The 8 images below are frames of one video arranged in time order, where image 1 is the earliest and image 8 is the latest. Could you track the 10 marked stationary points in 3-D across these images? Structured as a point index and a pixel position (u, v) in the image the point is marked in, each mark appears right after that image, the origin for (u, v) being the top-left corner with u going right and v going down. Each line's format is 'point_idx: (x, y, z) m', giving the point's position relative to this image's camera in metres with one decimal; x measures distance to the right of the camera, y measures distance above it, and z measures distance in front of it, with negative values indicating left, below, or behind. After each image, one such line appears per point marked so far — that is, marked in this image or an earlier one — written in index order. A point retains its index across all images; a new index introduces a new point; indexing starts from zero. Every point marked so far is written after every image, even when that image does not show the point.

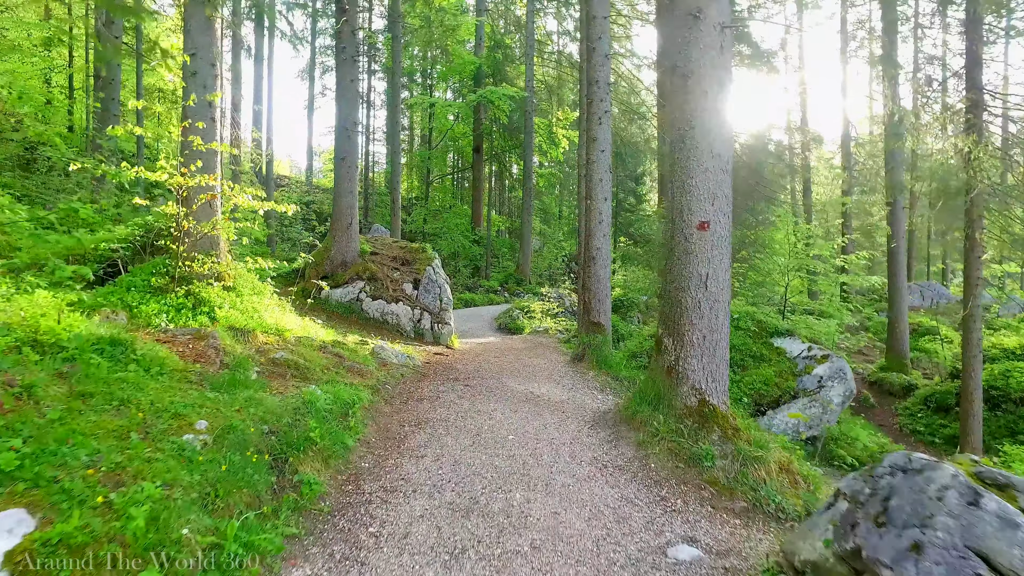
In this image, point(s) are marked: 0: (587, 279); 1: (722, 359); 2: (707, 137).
0: (+0.9, +0.1, +9.3) m
1: (+1.3, -0.4, +4.7) m
2: (+1.2, +0.9, +4.6) m
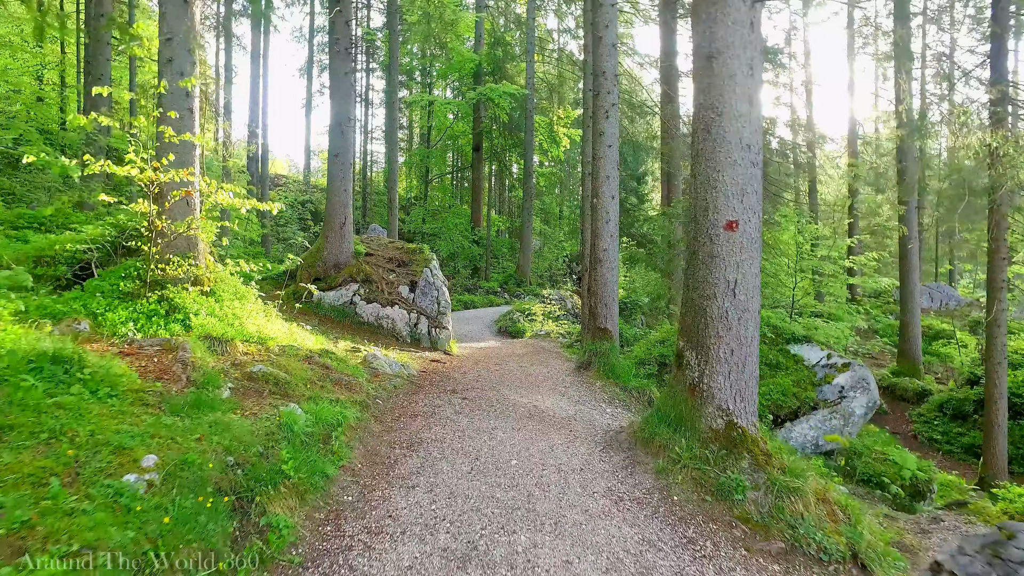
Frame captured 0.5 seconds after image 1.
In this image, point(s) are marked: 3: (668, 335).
0: (+0.9, +0.1, +8.8) m
1: (+1.3, -0.5, +4.2) m
2: (+1.2, +0.9, +4.1) m
3: (+2.0, -0.6, +9.8) m
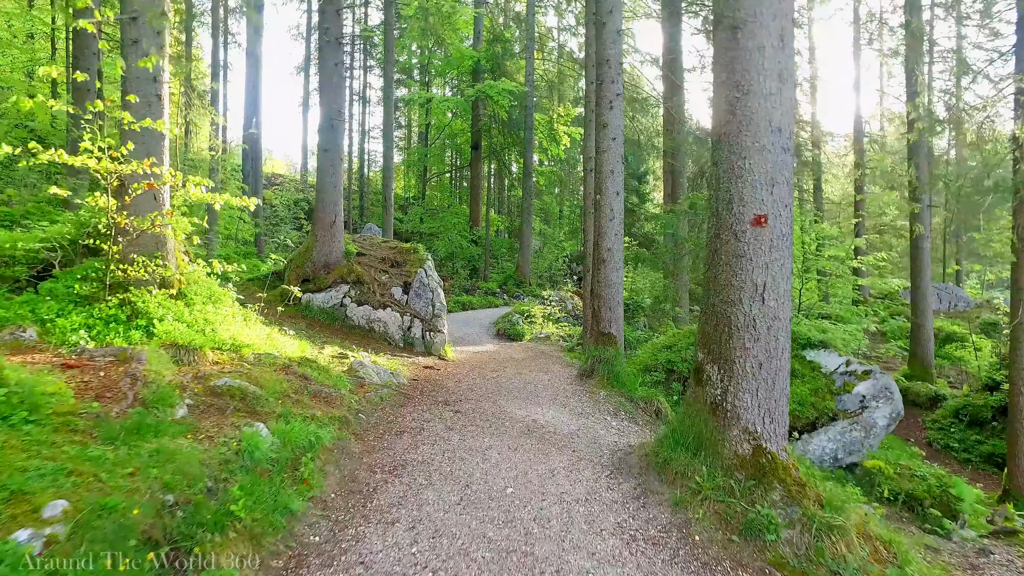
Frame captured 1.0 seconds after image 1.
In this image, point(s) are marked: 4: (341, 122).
0: (+0.9, 0.0, +8.3) m
1: (+1.3, -0.5, +3.6) m
2: (+1.2, +0.9, +3.6) m
3: (+2.0, -0.7, +9.3) m
4: (-2.6, +2.5, +11.3) m
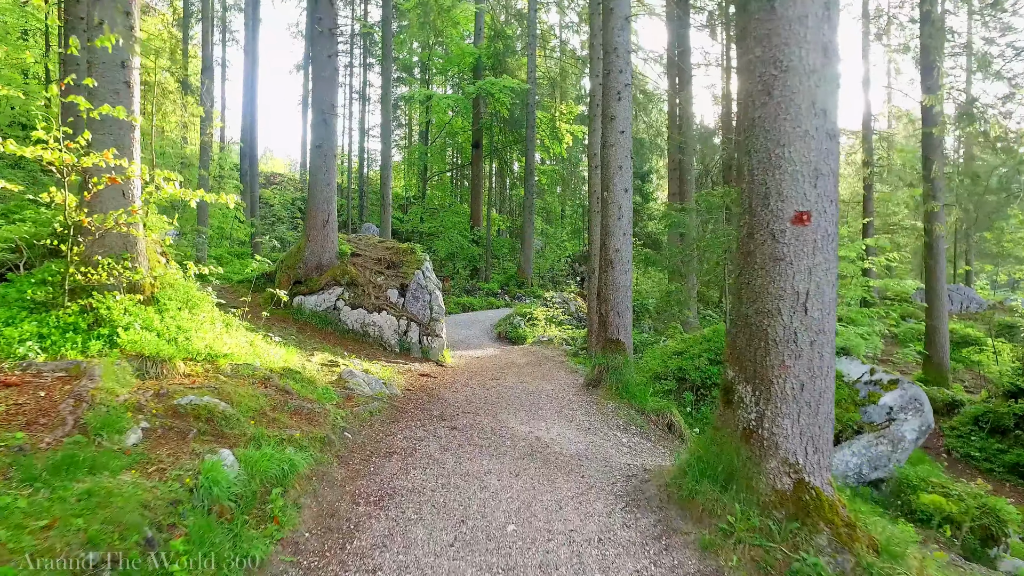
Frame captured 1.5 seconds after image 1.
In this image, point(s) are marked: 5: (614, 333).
0: (+0.9, 0.0, +7.8) m
1: (+1.3, -0.5, +3.1) m
2: (+1.2, +0.8, +3.1) m
3: (+2.0, -0.7, +8.8) m
4: (-2.5, +2.4, +10.8) m
5: (+1.0, -0.5, +7.6) m
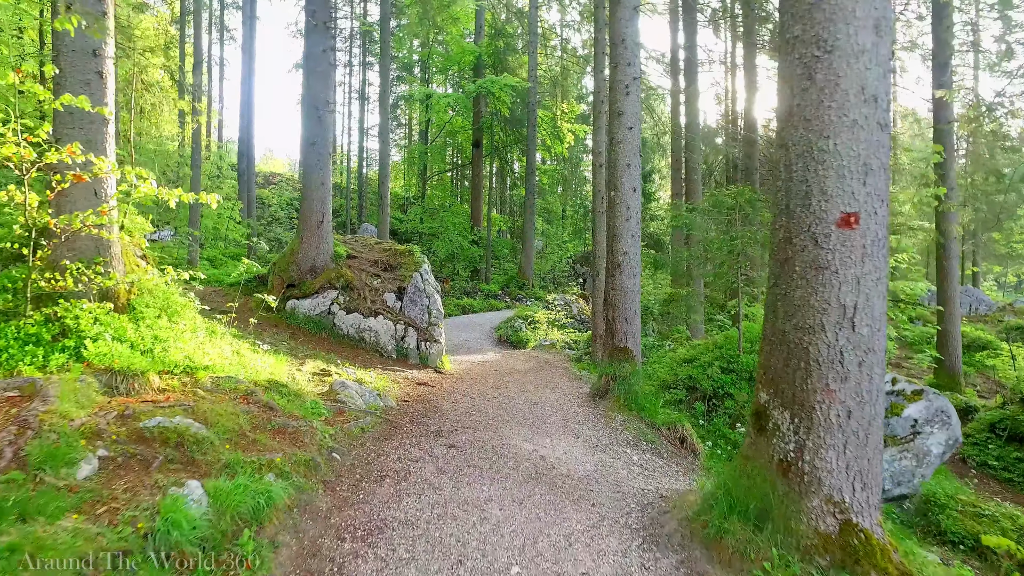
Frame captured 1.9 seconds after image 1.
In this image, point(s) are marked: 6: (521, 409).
0: (+0.9, 0.0, +7.4) m
1: (+1.3, -0.6, +2.7) m
2: (+1.2, +0.8, +2.7) m
3: (+2.0, -0.7, +8.4) m
4: (-2.5, +2.4, +10.4) m
5: (+1.0, -0.5, +7.2) m
6: (+0.1, -1.1, +6.7) m
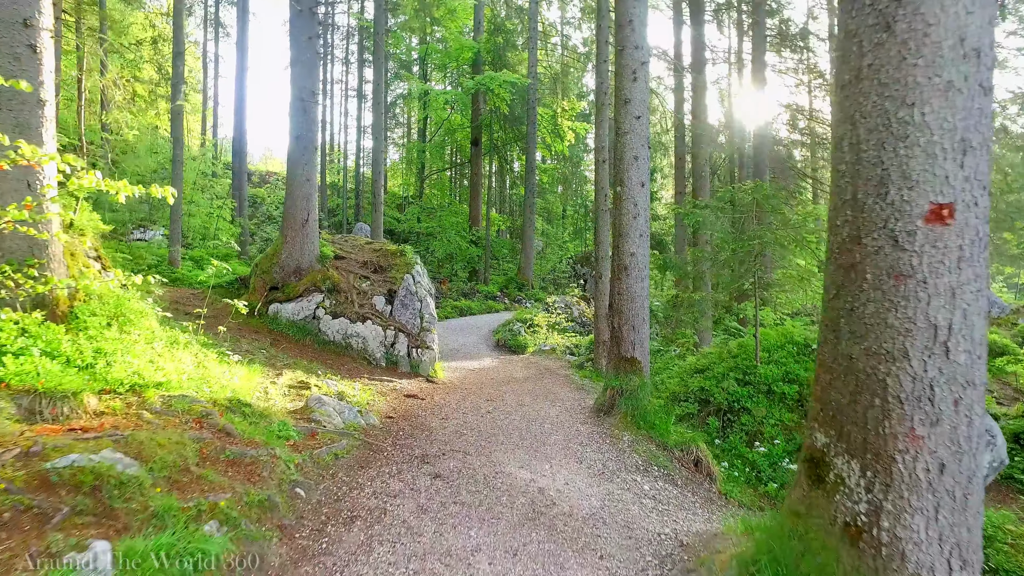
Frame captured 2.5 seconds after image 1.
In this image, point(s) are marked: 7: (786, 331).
0: (+0.9, -0.1, +6.8) m
1: (+1.3, -0.6, +2.1) m
2: (+1.2, +0.7, +2.0) m
3: (+2.0, -0.8, +7.7) m
4: (-2.5, +2.4, +9.7) m
5: (+1.0, -0.5, +6.6) m
6: (+0.1, -1.1, +6.0) m
7: (+2.7, -0.4, +7.5) m
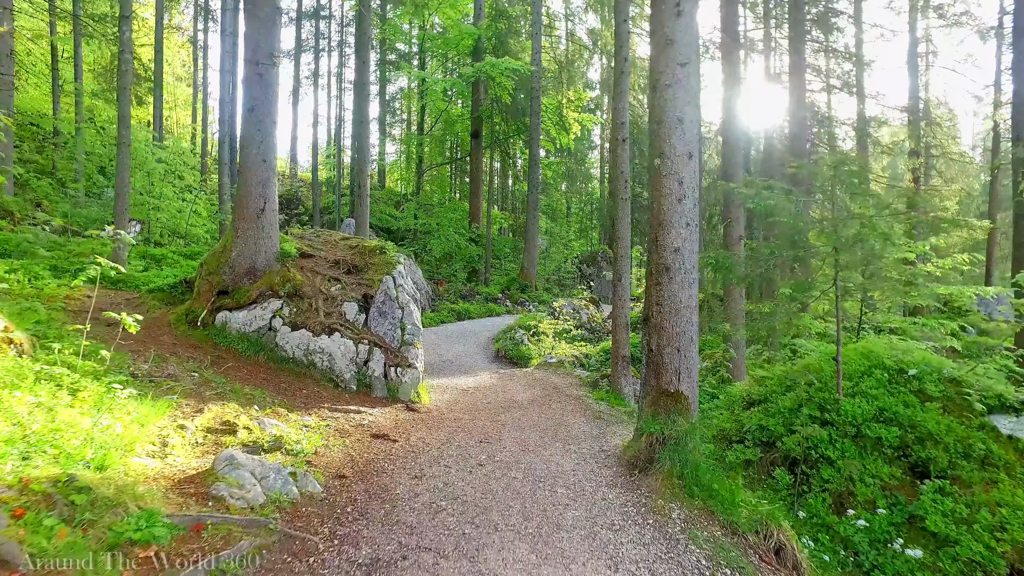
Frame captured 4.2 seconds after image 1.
0: (+0.9, -0.1, +5.0) m
1: (+1.3, -0.7, +0.3) m
2: (+1.2, +0.7, +0.3) m
3: (+2.0, -0.8, +6.0) m
4: (-2.5, +2.3, +8.0) m
5: (+1.0, -0.6, +4.9) m
6: (+0.1, -1.2, +4.3) m
7: (+2.7, -0.5, +5.7) m
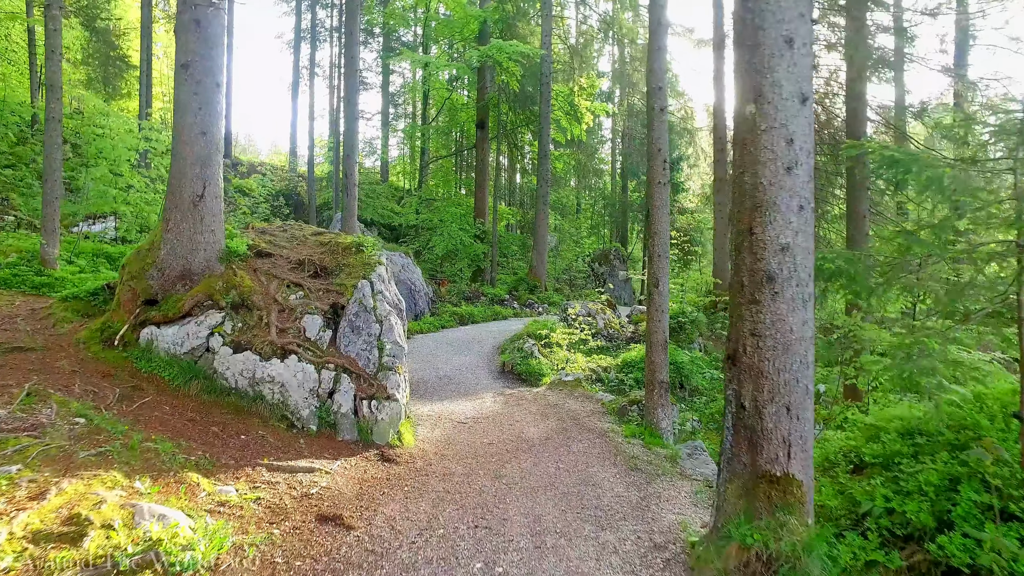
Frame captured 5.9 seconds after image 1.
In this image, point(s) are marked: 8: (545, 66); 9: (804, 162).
0: (+1.0, -0.2, +3.2) m
1: (+1.3, -0.8, -1.5) m
2: (+1.2, +0.6, -1.5) m
3: (+2.0, -0.9, +4.2) m
4: (-2.5, +2.2, +6.2) m
5: (+1.1, -0.7, +3.1) m
6: (+0.1, -1.2, +2.5) m
7: (+2.8, -0.6, +3.9) m
8: (+0.8, +5.7, +18.3) m
9: (+1.2, +0.5, +3.1) m
